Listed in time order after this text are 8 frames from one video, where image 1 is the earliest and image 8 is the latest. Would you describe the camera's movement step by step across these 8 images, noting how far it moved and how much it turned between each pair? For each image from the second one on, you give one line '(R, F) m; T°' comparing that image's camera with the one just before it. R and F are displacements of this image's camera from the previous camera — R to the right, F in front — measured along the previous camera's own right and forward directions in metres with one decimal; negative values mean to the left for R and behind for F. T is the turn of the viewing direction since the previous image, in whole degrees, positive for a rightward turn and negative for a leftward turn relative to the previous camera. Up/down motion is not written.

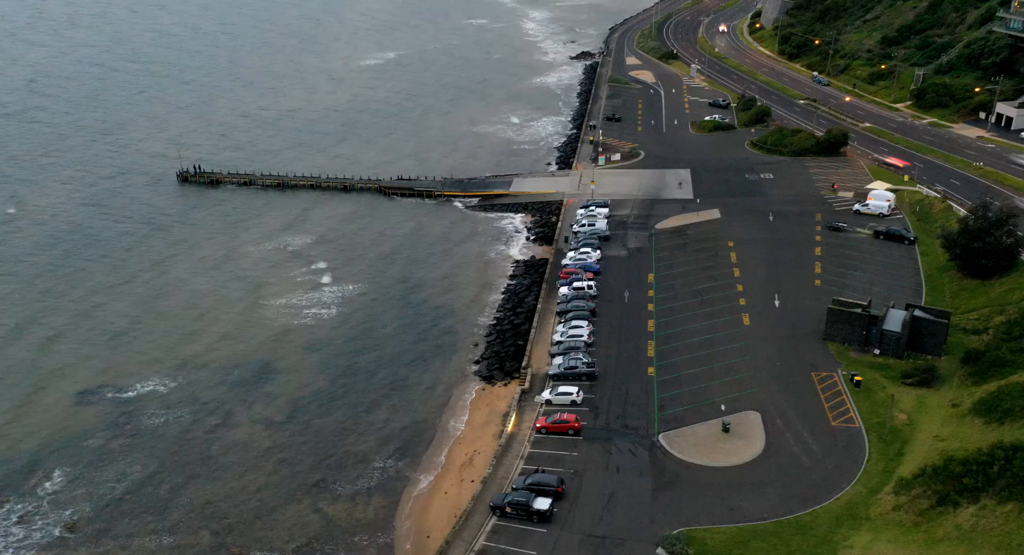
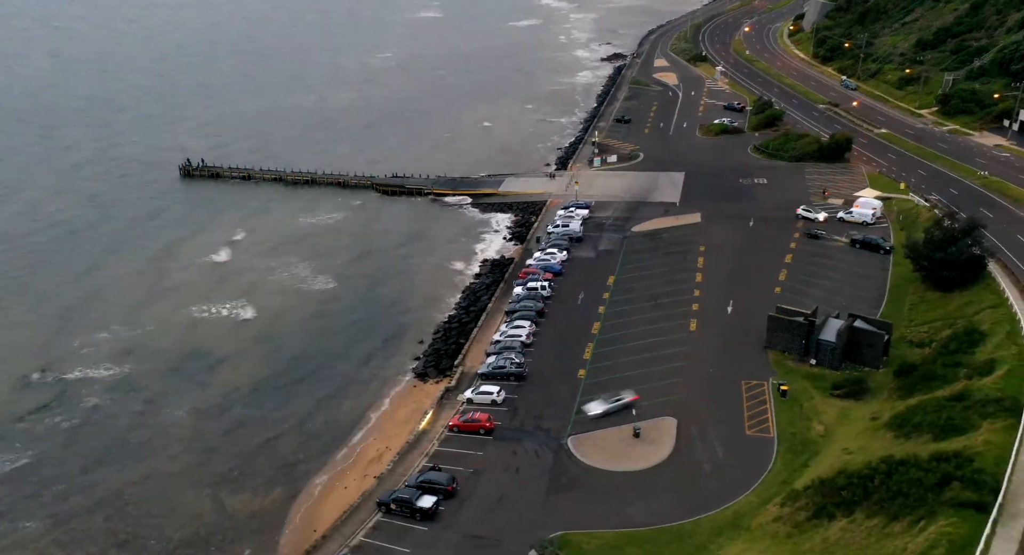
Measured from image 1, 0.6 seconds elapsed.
(+7.3, 0.0) m; -4°
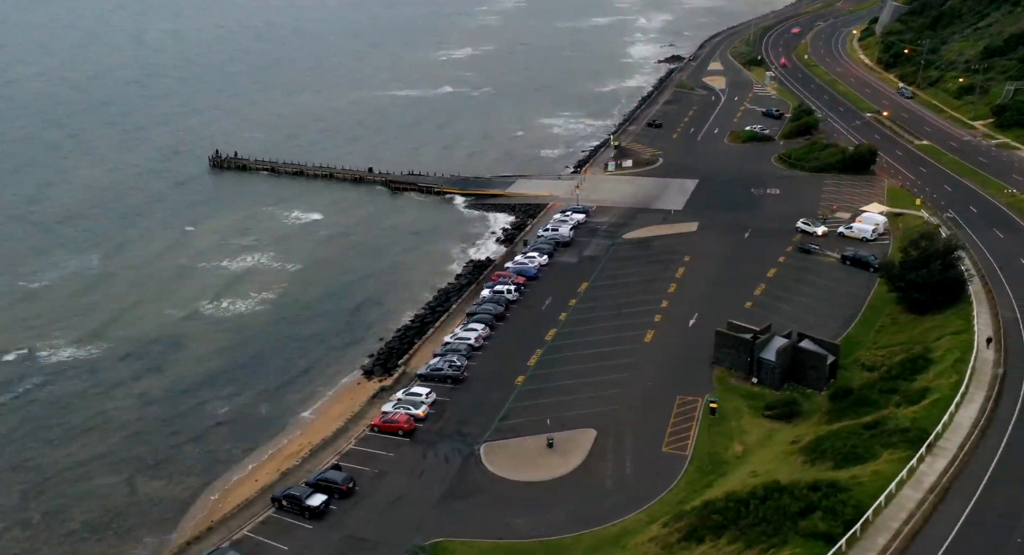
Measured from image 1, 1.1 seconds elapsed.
(+8.2, +0.2) m; -5°
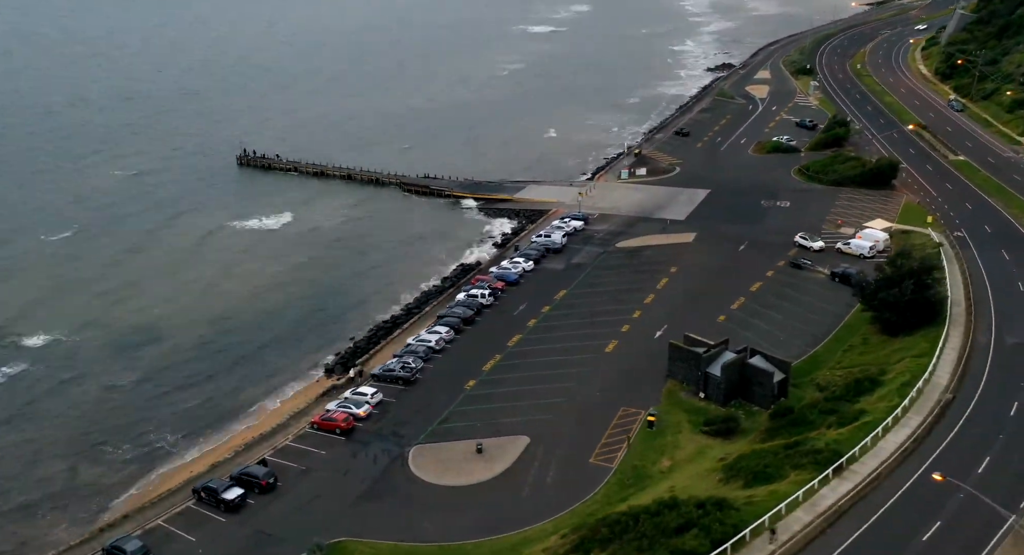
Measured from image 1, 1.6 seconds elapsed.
(+6.9, 0.0) m; -4°
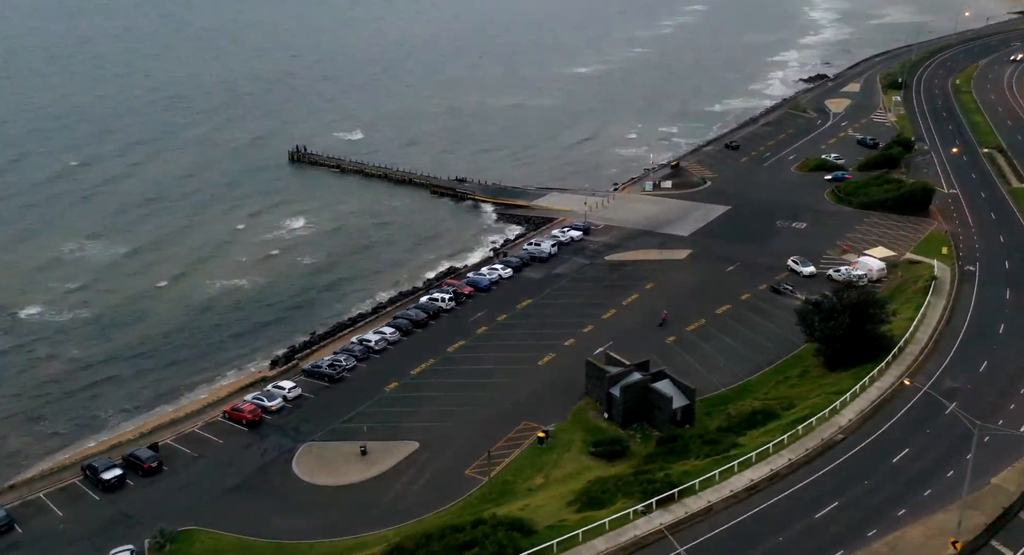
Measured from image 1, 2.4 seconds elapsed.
(+12.0, +0.2) m; -8°
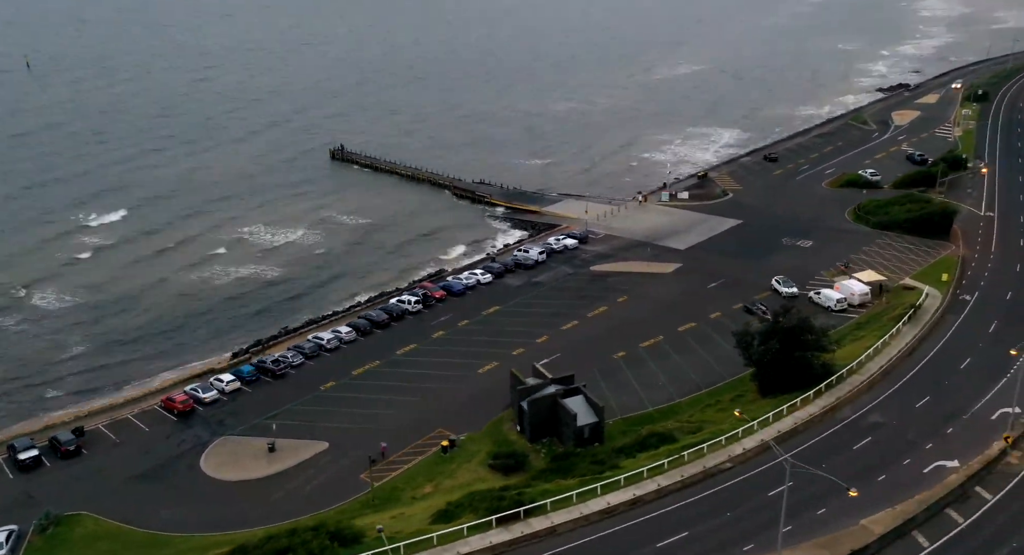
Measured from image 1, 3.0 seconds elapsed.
(+10.3, +0.1) m; -6°
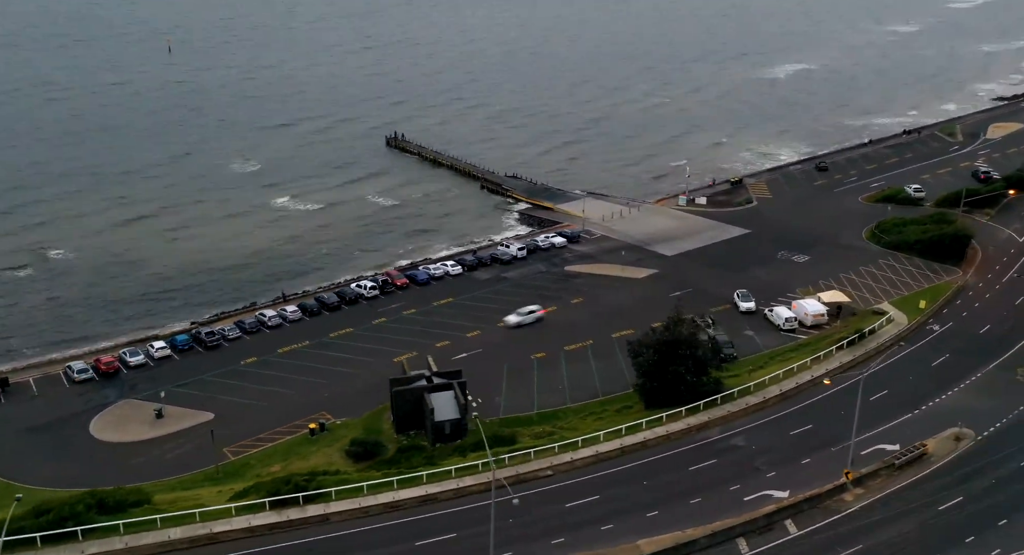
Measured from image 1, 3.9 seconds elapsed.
(+15.0, +0.3) m; -9°
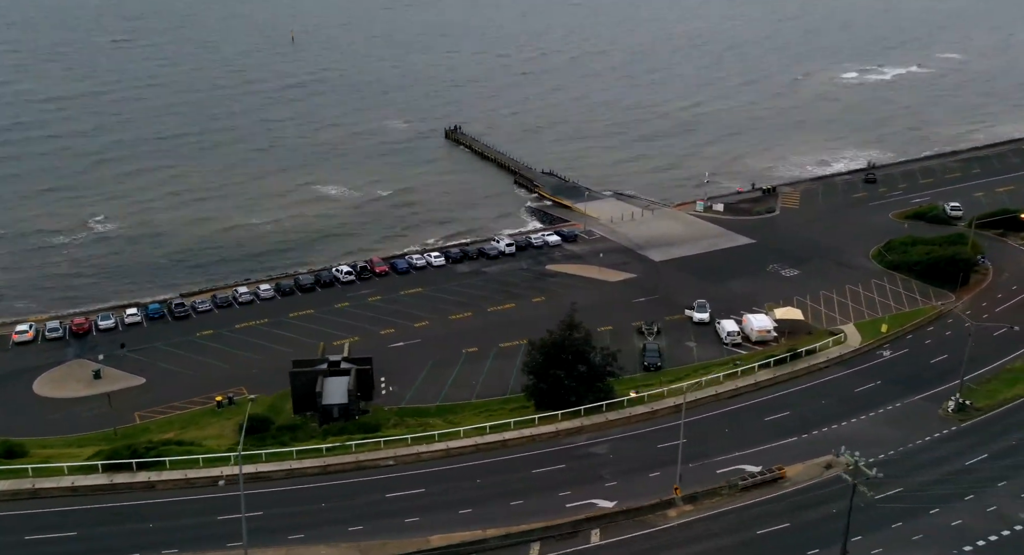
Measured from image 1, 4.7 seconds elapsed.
(+14.1, -0.6) m; -9°
